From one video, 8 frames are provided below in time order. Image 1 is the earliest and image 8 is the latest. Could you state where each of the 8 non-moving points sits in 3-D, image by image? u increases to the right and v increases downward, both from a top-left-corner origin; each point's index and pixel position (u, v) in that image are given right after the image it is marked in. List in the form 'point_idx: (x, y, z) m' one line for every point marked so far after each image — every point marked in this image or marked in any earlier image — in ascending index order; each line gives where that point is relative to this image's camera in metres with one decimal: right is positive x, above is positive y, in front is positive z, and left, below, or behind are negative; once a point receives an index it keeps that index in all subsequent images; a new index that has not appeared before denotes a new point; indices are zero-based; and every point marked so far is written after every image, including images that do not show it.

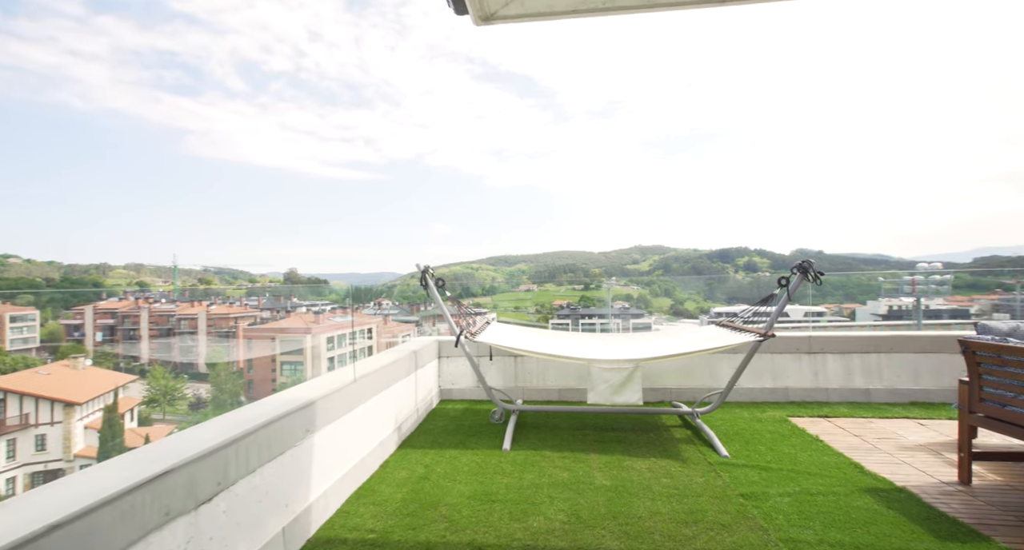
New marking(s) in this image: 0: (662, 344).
0: (+1.1, -0.5, +3.7) m
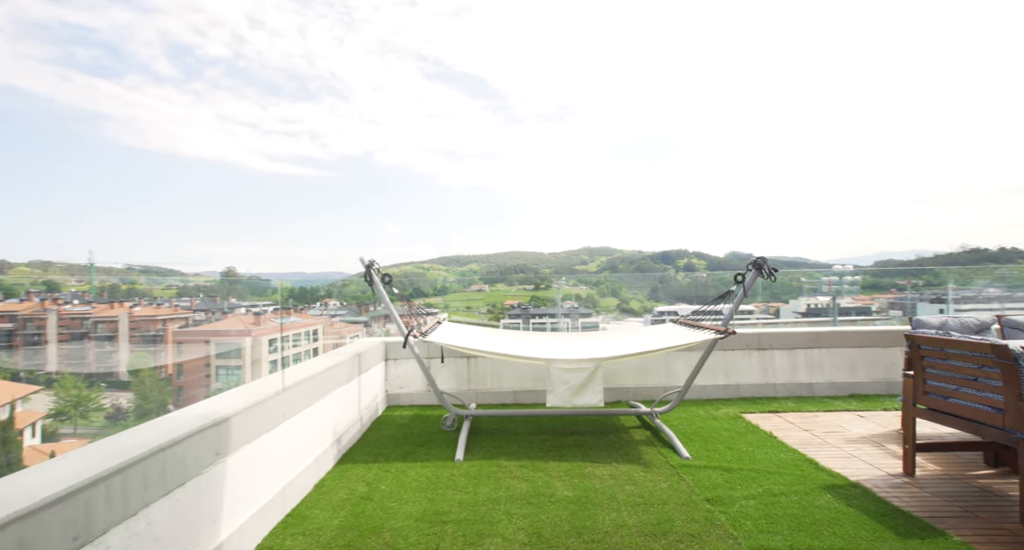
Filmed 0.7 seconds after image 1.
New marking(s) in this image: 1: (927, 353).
0: (+0.8, -0.5, +3.6) m
1: (+2.3, -0.4, +2.7) m
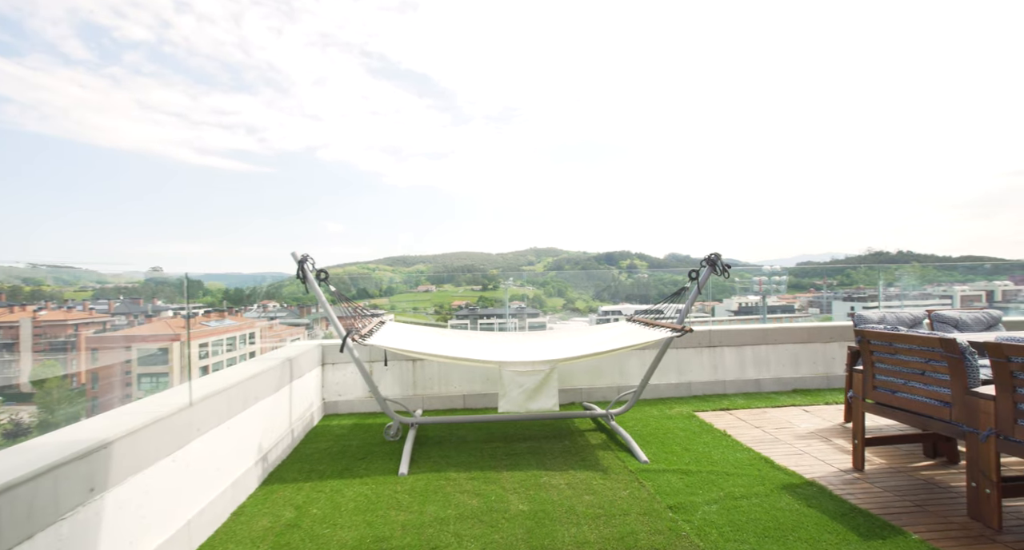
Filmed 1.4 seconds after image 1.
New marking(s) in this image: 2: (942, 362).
0: (+0.4, -0.5, +3.5) m
1: (+2.0, -0.4, +2.7) m
2: (+2.1, -0.4, +2.4) m
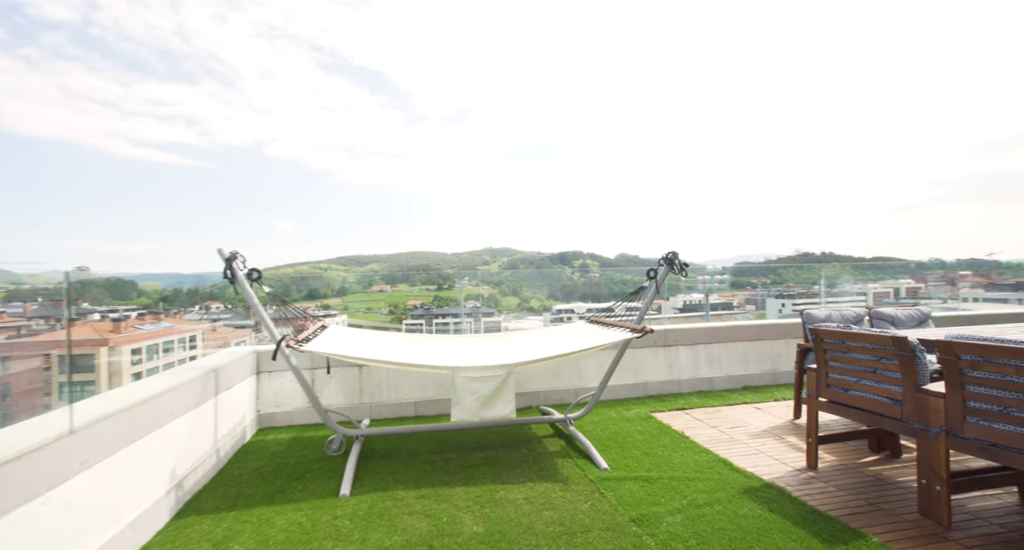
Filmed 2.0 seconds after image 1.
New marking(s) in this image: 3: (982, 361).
0: (+0.1, -0.5, +3.4) m
1: (+1.8, -0.4, +2.7) m
2: (+1.9, -0.4, +2.4) m
3: (+2.0, -0.4, +2.0) m
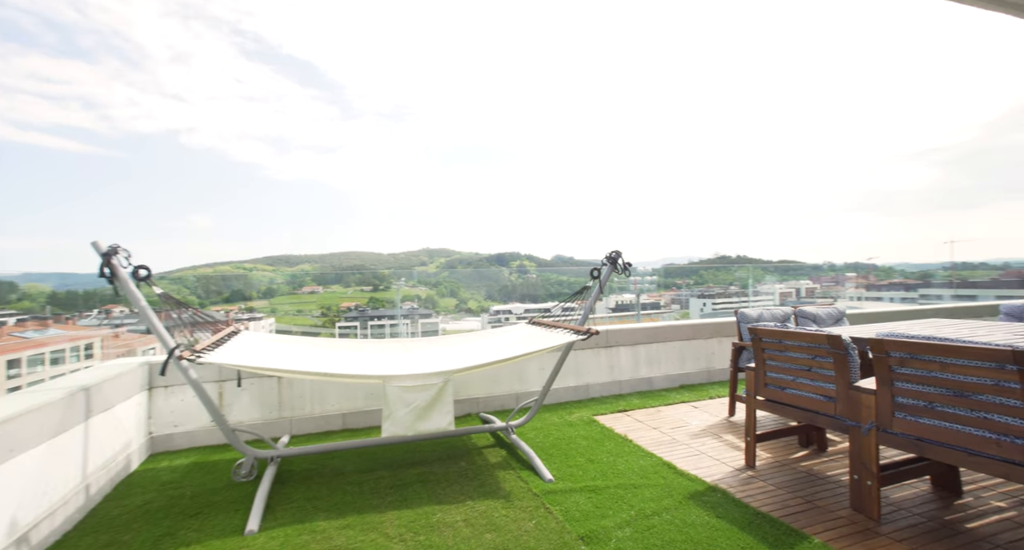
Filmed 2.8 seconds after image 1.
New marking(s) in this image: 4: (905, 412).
0: (-0.3, -0.5, +3.2) m
1: (+1.5, -0.4, +2.8) m
2: (+1.6, -0.4, +2.5) m
3: (+1.7, -0.4, +2.1) m
4: (+1.7, -0.6, +2.2) m
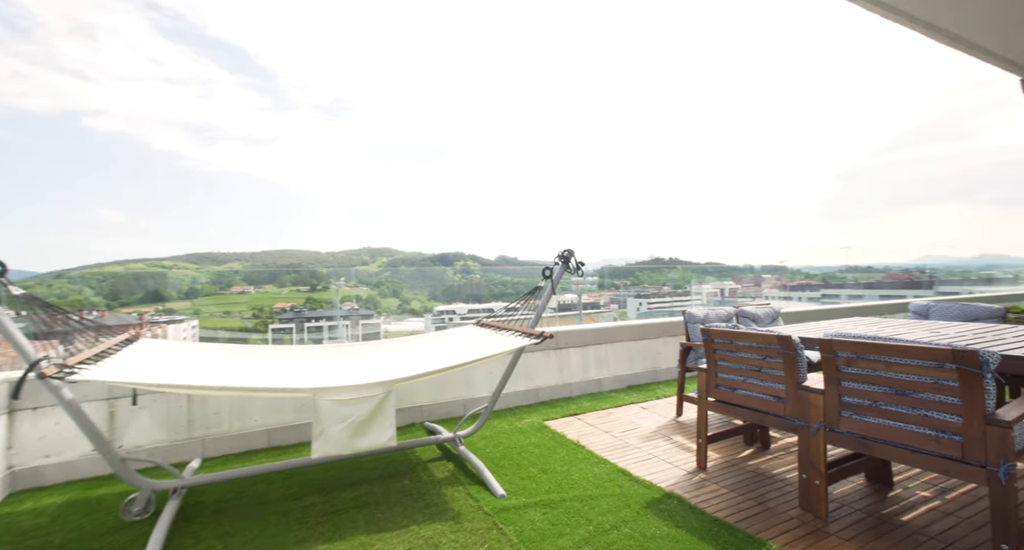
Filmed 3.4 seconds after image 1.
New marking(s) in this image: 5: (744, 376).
0: (-0.6, -0.5, +3.0) m
1: (+1.2, -0.4, +2.8) m
2: (+1.3, -0.4, +2.5) m
3: (+1.5, -0.4, +2.1) m
4: (+1.5, -0.6, +2.2) m
5: (+1.3, -0.5, +2.6) m
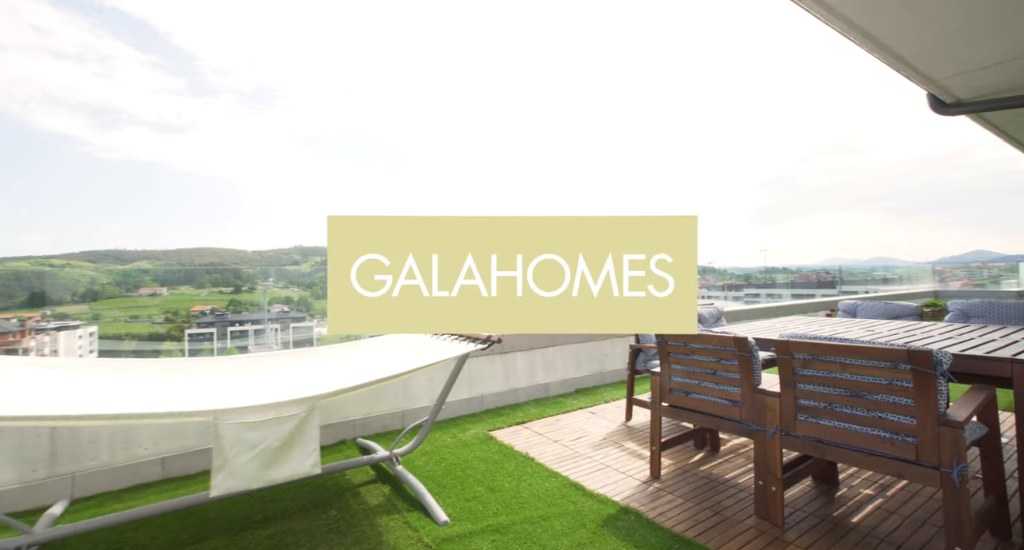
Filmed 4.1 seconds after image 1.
0: (-0.9, -0.5, +2.6) m
1: (+0.9, -0.4, +2.7) m
2: (+1.1, -0.4, +2.4) m
3: (+1.3, -0.4, +2.1) m
4: (+1.3, -0.6, +2.1) m
5: (+1.0, -0.5, +2.6) m
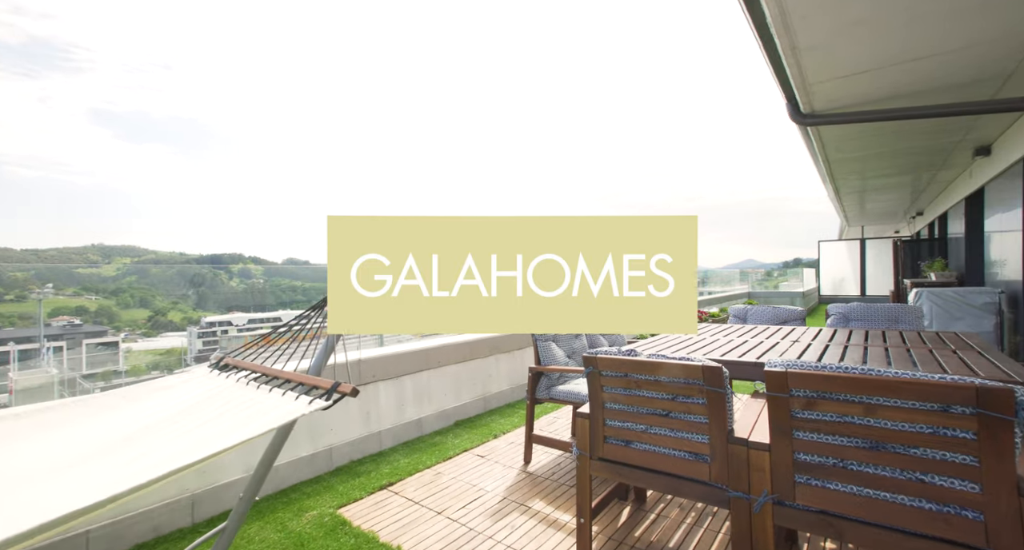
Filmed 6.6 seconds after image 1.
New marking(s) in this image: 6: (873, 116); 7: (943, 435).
0: (-1.3, -0.5, +1.4) m
1: (+0.4, -0.4, +1.9) m
2: (+0.6, -0.4, +1.7) m
3: (+0.9, -0.4, +1.5) m
4: (+0.9, -0.6, +1.5) m
5: (+0.5, -0.6, +1.8) m
6: (+3.0, +1.4, +4.1) m
7: (+1.2, -0.4, +1.3) m
